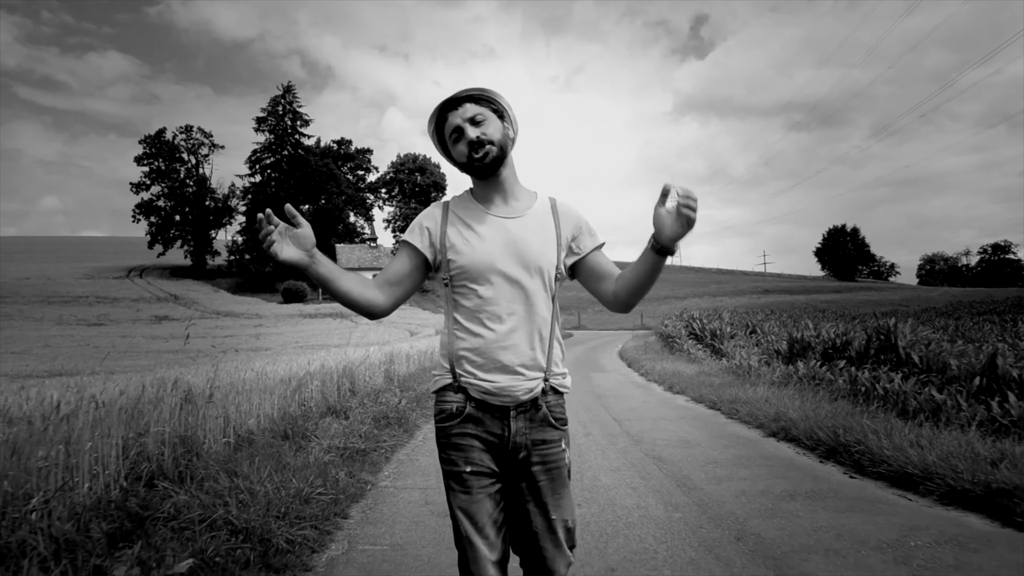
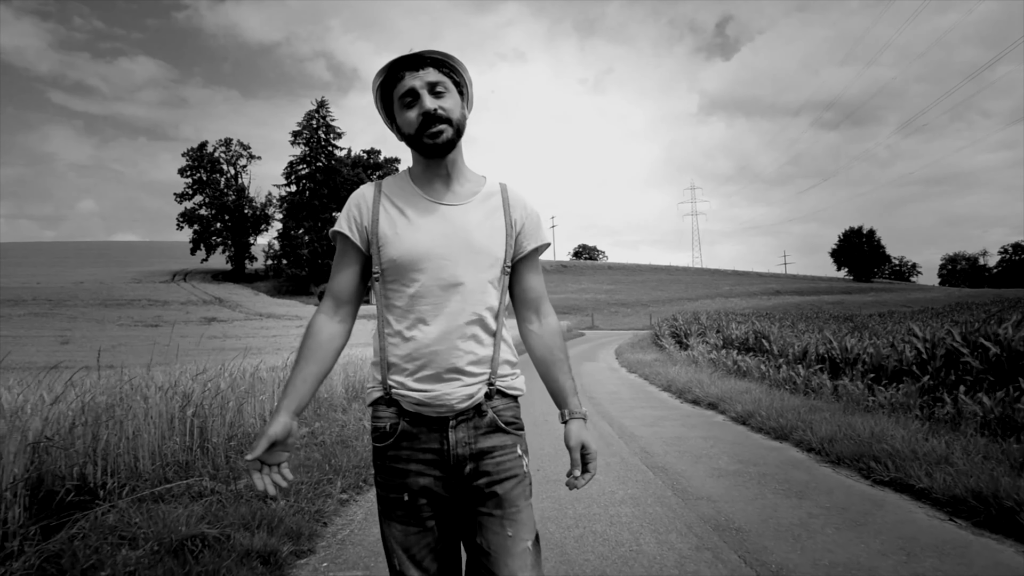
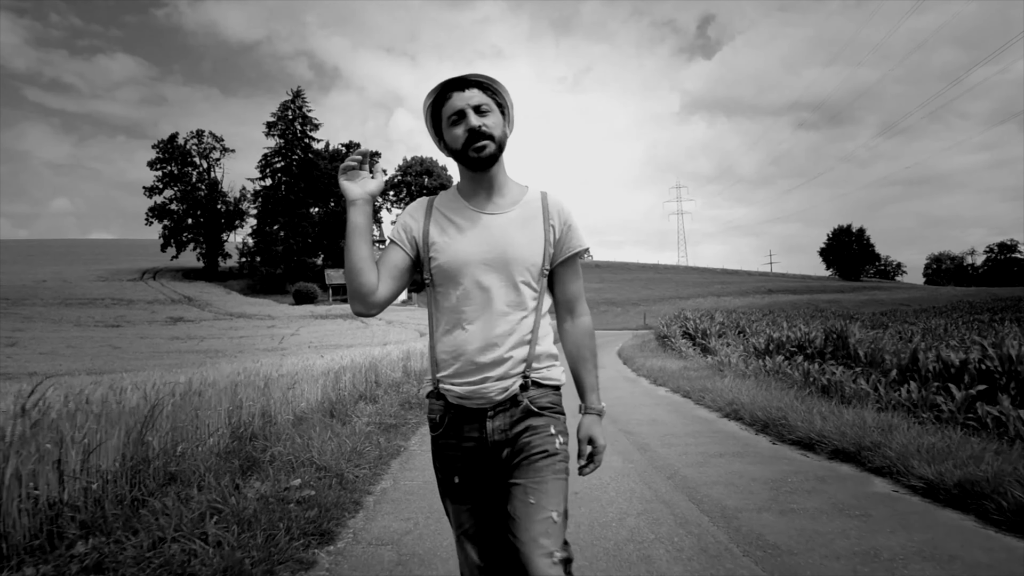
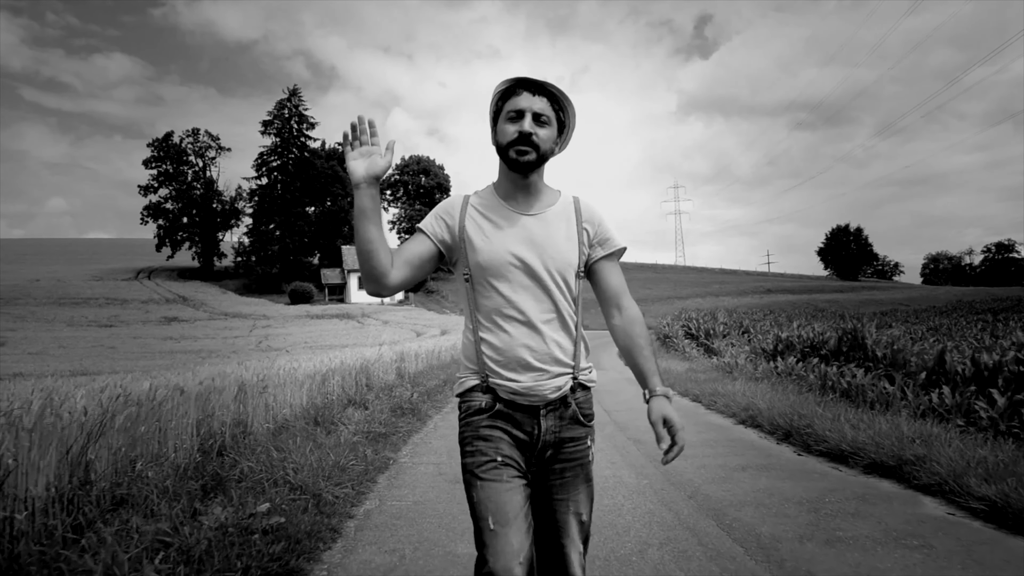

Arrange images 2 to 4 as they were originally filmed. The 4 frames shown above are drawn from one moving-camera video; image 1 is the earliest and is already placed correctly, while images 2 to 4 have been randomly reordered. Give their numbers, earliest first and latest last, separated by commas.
4, 3, 2
